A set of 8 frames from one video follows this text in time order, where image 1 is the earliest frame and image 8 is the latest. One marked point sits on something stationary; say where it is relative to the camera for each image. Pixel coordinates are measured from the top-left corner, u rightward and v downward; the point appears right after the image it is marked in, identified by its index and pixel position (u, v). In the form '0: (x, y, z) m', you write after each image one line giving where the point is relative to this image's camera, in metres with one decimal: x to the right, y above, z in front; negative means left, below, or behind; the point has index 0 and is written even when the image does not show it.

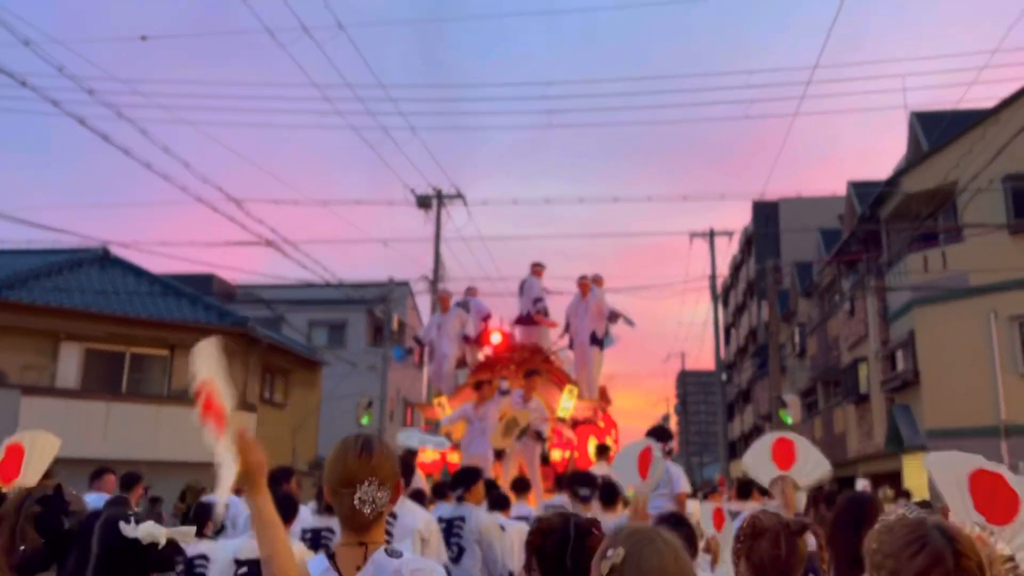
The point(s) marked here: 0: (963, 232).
0: (+10.3, +1.3, +18.6) m
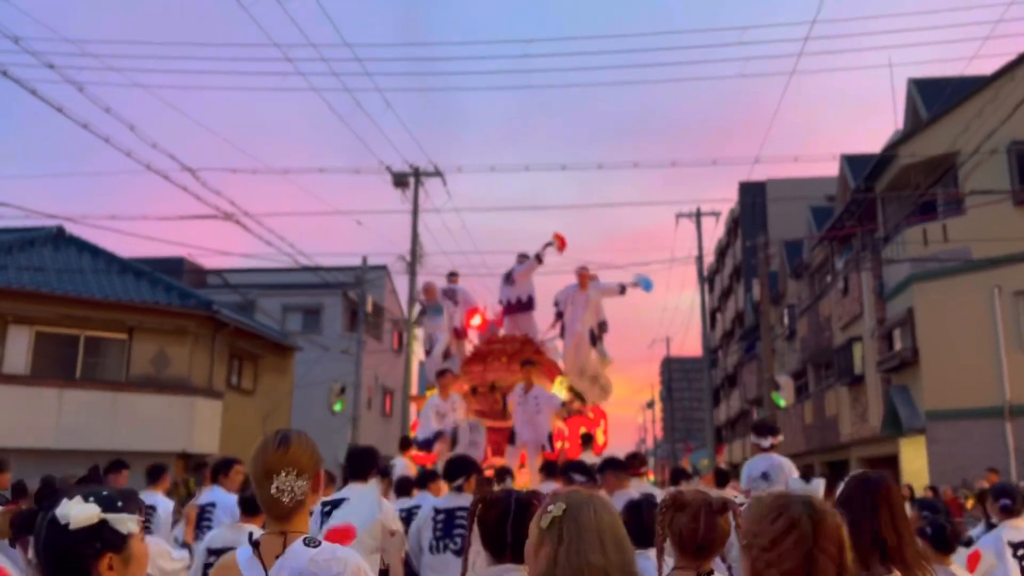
0: (+9.9, +1.8, +17.7) m
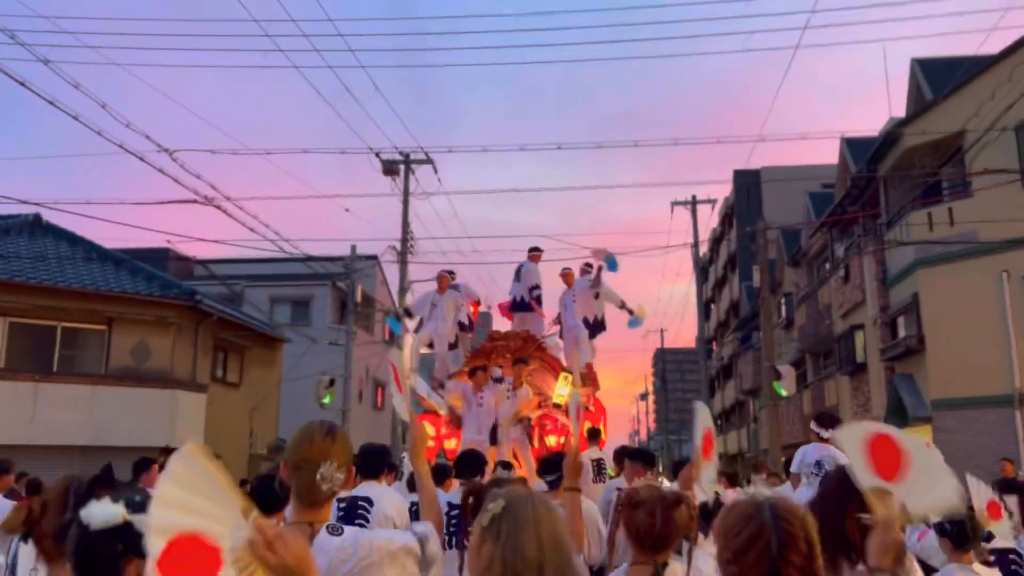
0: (+9.7, +2.2, +17.2) m
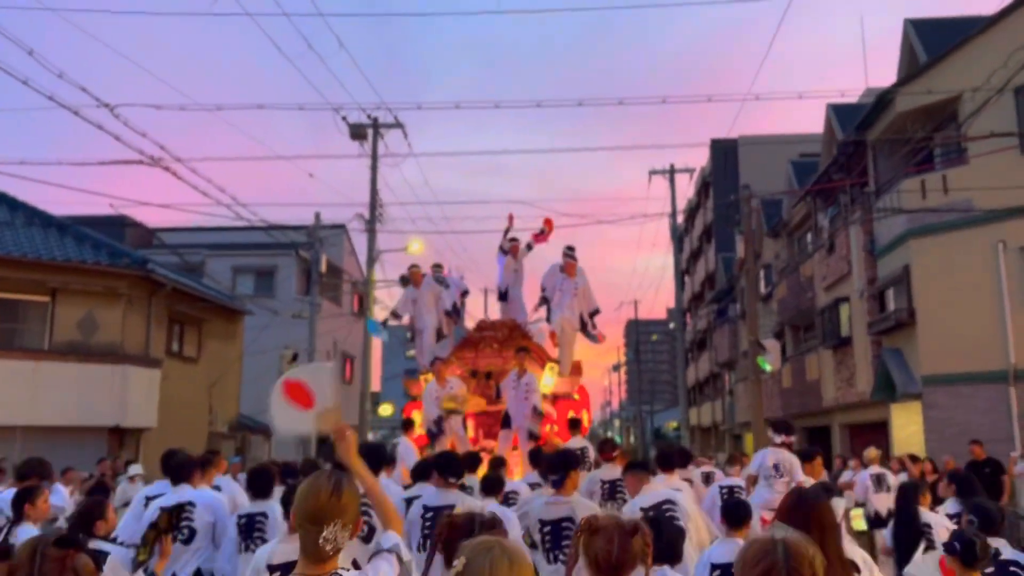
0: (+9.2, +2.7, +16.4) m
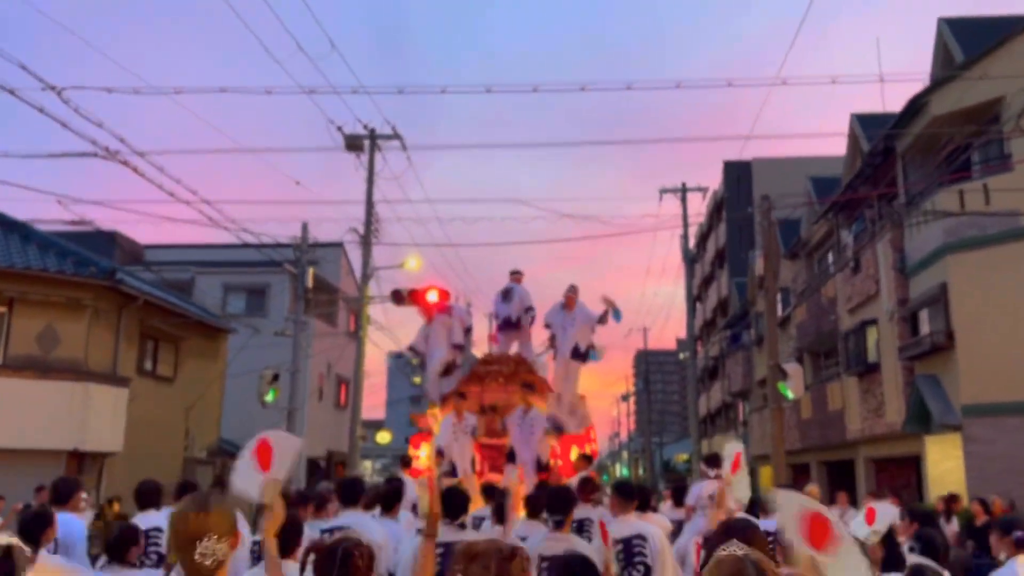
0: (+9.2, +2.4, +14.9) m
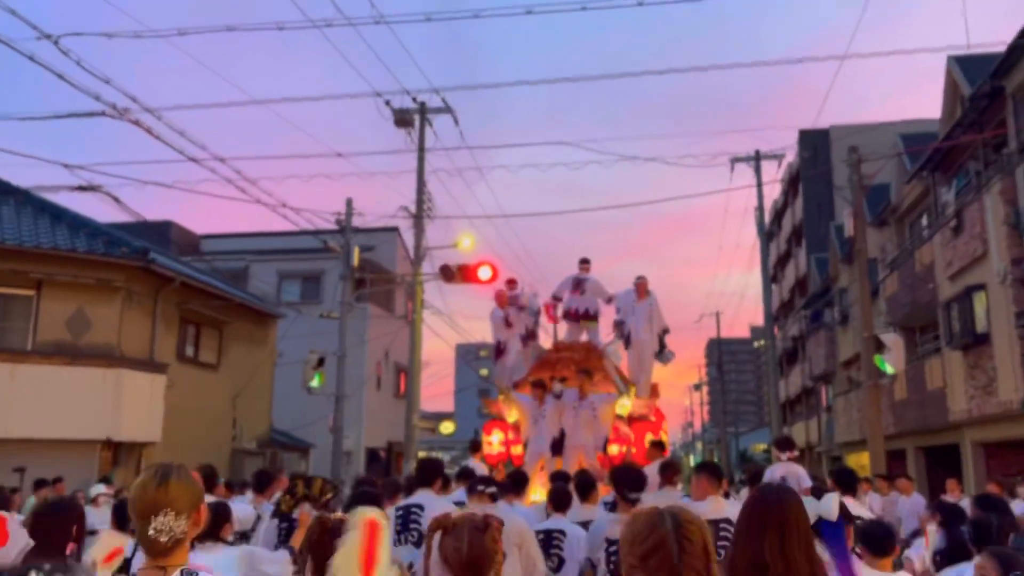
0: (+9.9, +3.2, +12.5) m
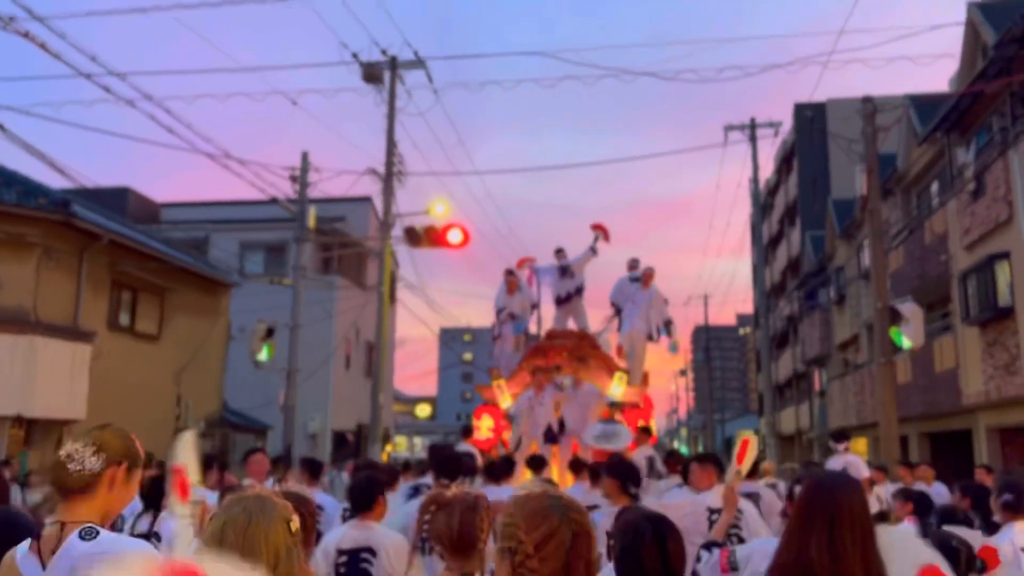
0: (+9.5, +3.7, +10.8) m
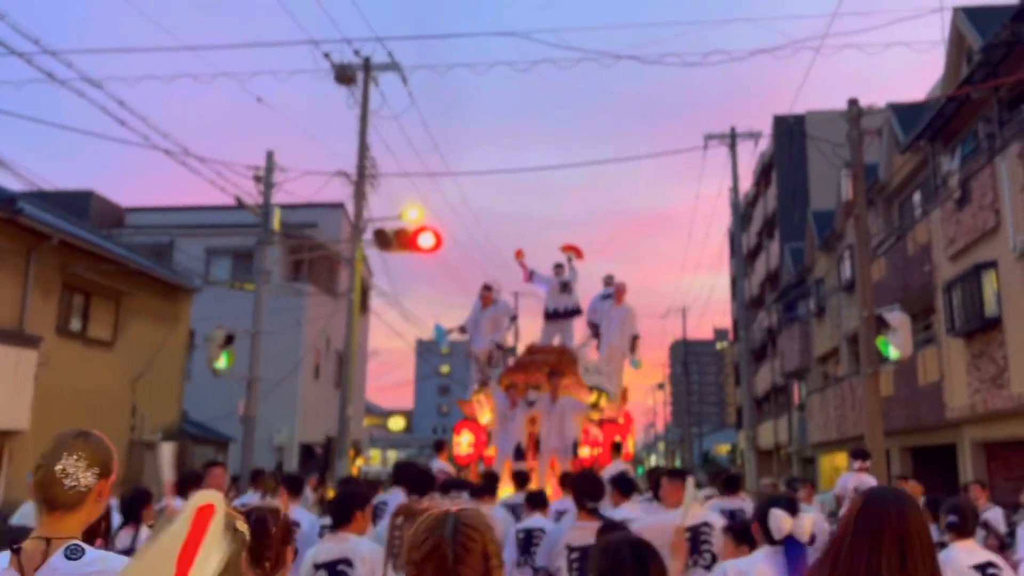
0: (+9.2, +3.6, +10.5) m
